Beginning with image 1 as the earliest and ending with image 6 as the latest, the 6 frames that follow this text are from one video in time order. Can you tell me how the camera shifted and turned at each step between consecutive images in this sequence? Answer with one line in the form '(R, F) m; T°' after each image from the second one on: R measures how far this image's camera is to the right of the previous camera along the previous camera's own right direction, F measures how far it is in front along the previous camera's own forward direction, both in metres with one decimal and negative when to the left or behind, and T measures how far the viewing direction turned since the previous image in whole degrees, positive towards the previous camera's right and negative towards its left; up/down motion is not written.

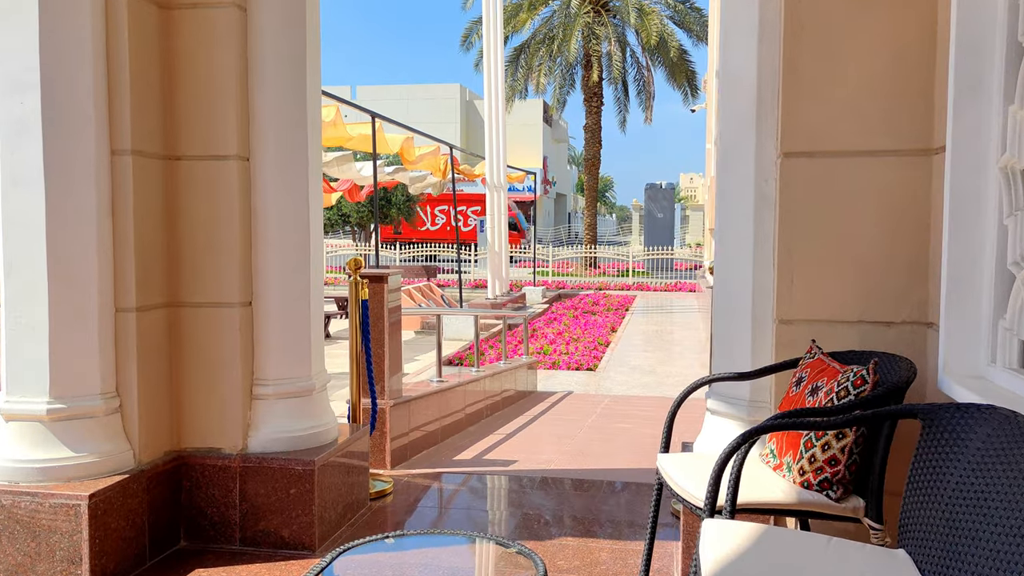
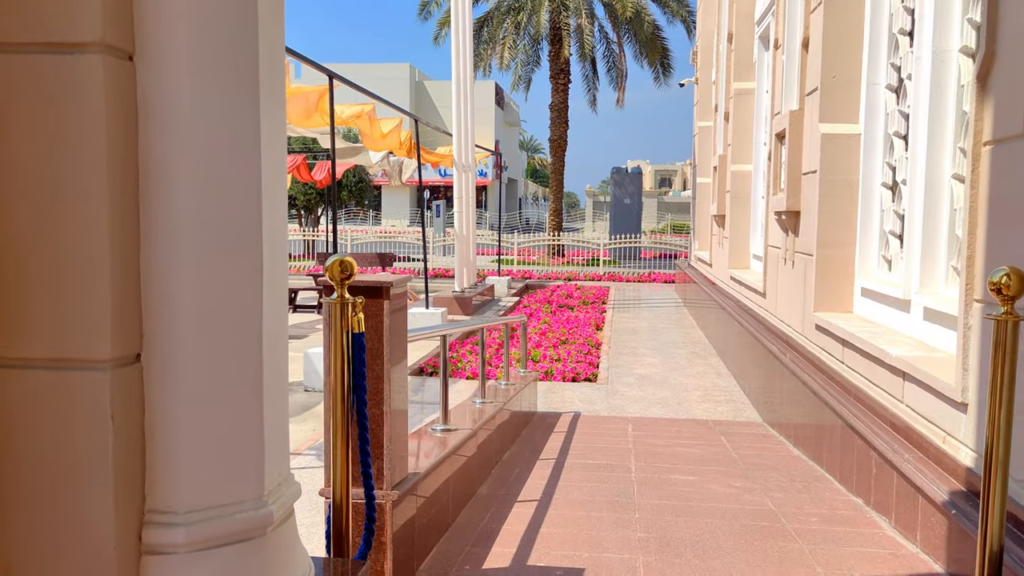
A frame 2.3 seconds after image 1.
(-0.4, +1.4) m; +4°
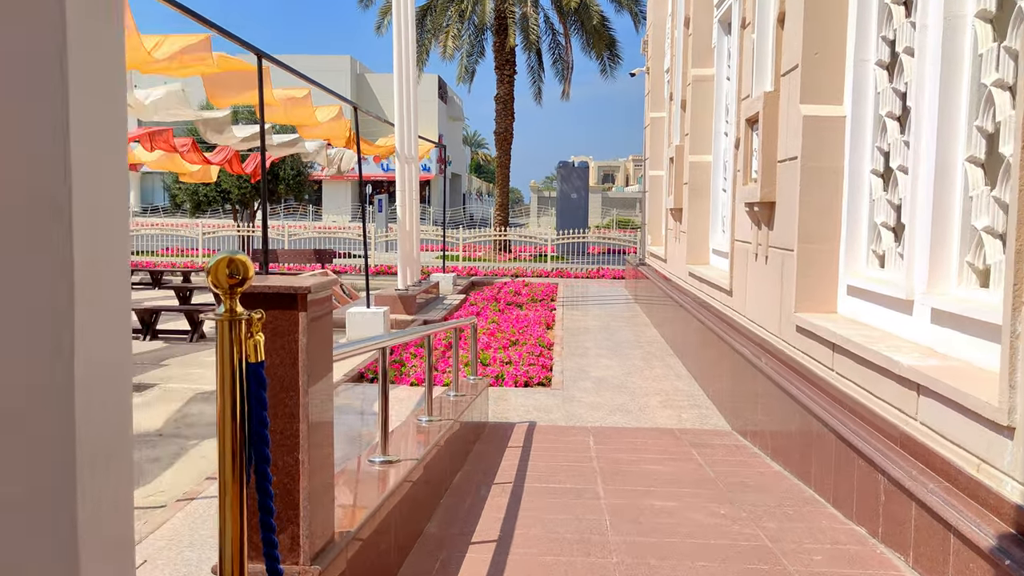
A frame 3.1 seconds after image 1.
(0.0, +0.5) m; +4°
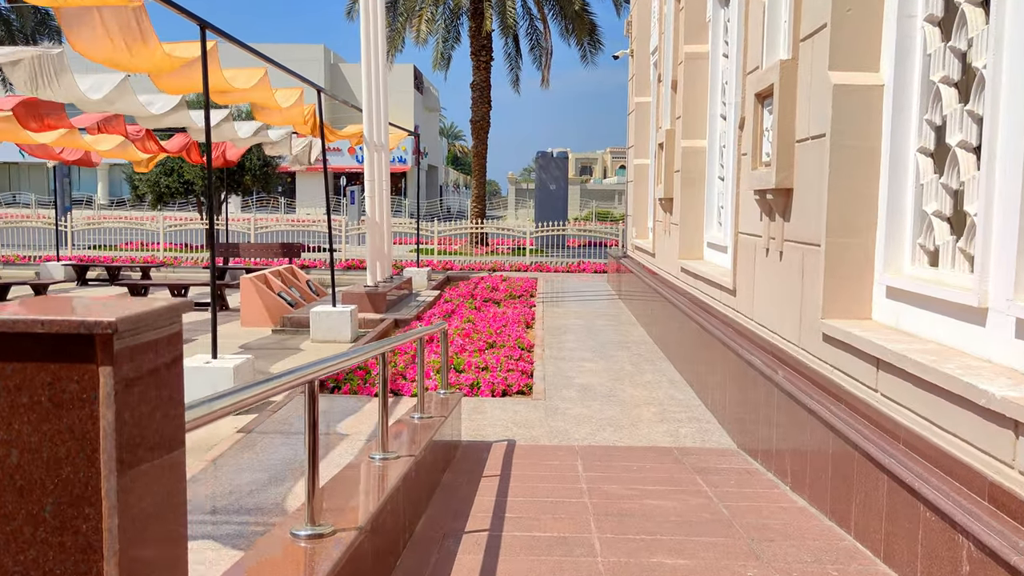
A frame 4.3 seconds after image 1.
(0.0, +0.7) m; +1°
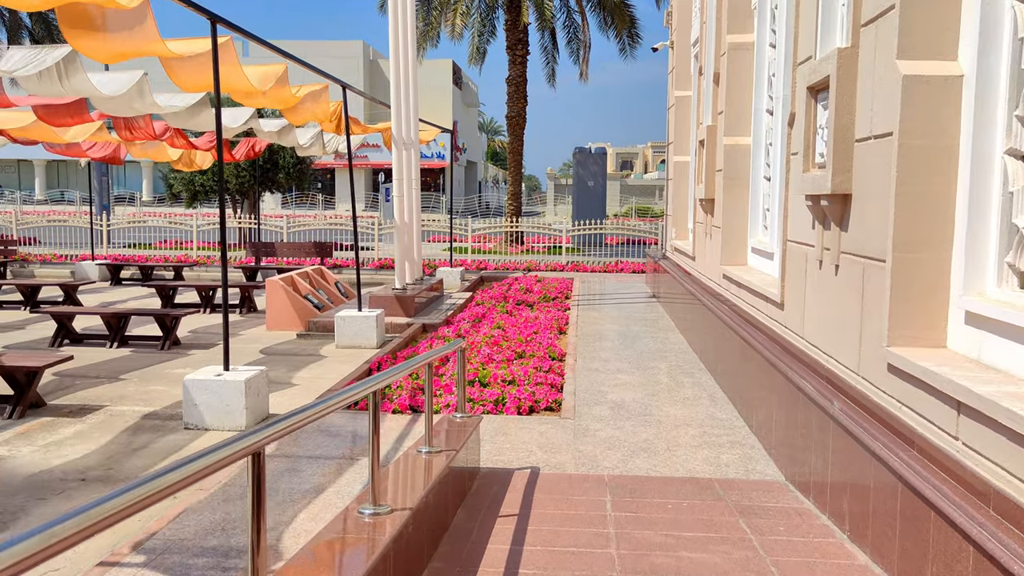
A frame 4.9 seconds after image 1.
(+0.1, +0.4) m; -3°
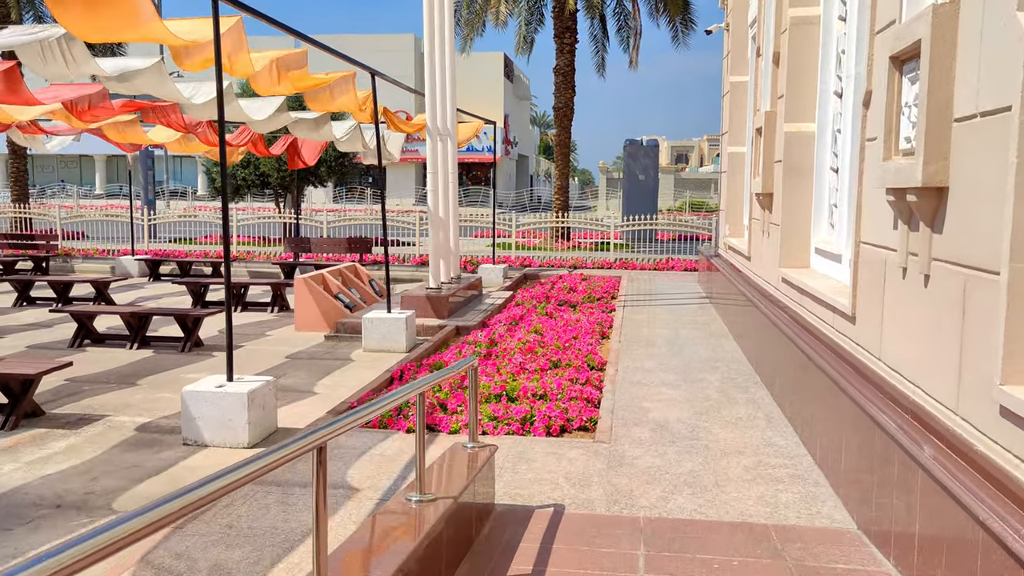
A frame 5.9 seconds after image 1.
(+0.1, +0.6) m; -4°
